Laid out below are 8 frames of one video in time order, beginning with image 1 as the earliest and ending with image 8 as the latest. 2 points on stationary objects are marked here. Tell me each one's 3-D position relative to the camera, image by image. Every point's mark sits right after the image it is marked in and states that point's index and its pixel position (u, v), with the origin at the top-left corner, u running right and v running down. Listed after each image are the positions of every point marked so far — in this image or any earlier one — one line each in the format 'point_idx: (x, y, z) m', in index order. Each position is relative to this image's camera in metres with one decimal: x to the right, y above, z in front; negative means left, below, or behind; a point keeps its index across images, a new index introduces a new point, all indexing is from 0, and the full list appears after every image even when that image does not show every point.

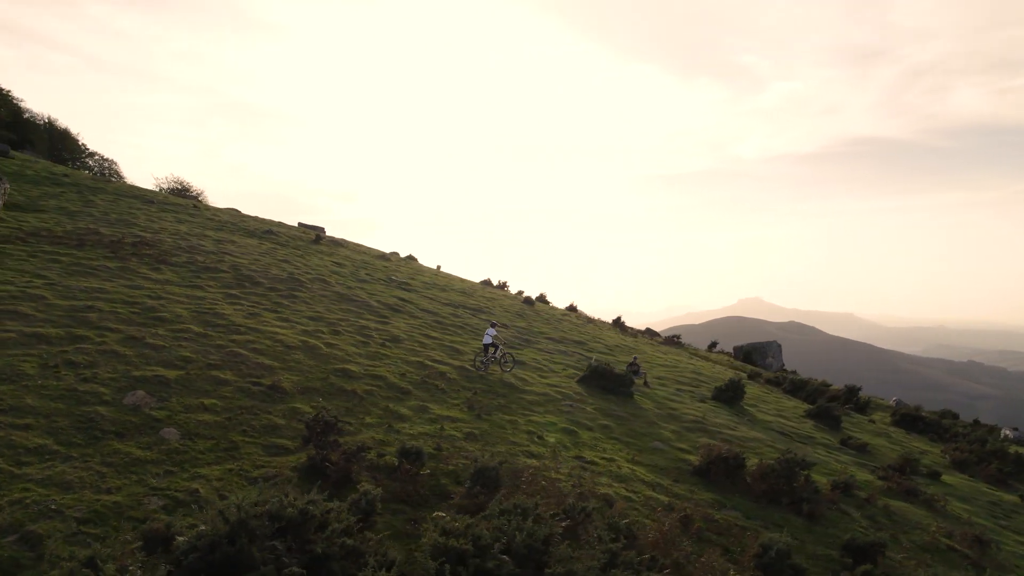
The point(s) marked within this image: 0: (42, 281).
0: (-12.9, +0.2, +17.8) m
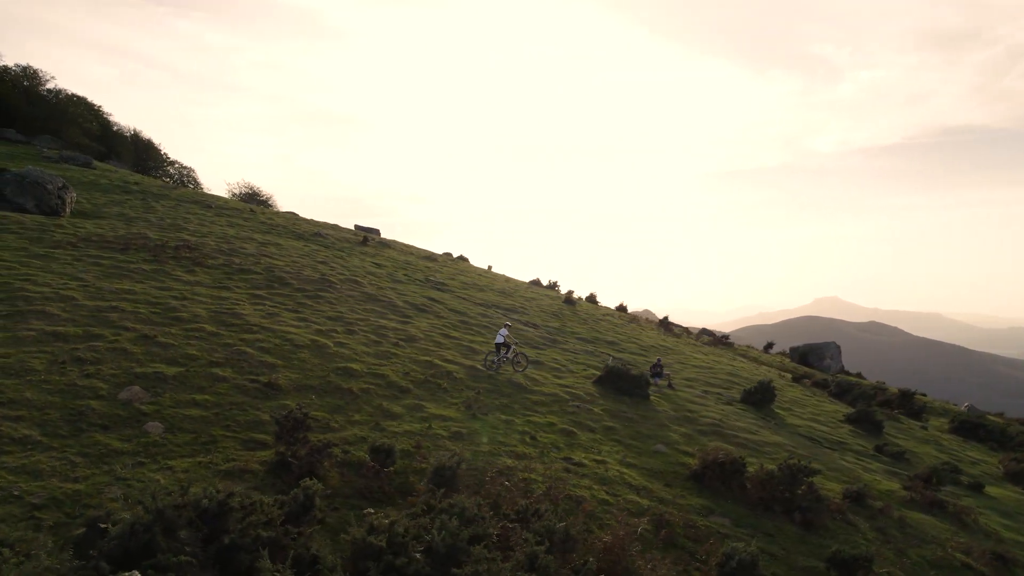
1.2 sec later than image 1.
0: (-12.8, +0.1, +19.1) m
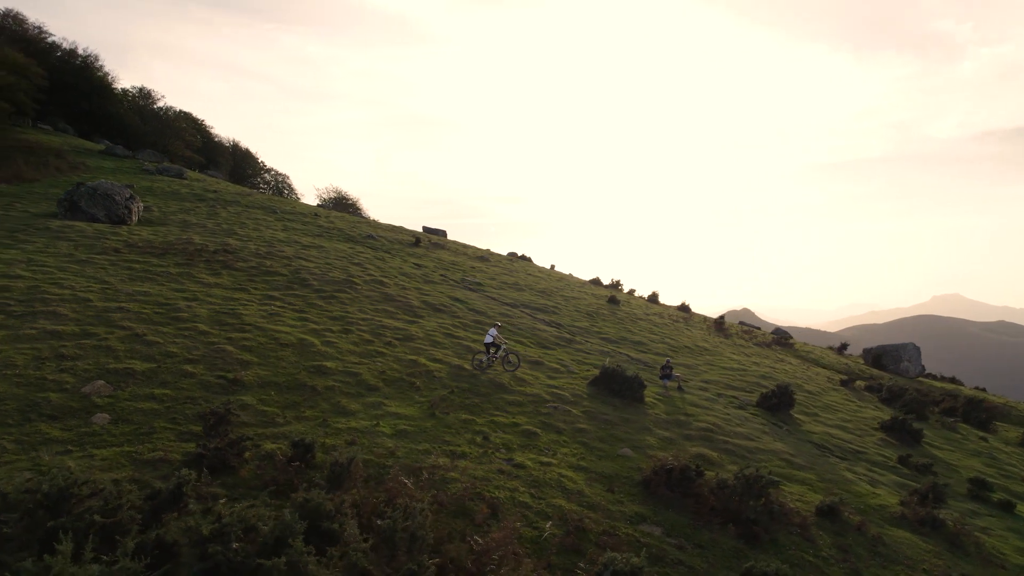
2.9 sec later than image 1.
0: (-13.3, +0.1, +20.9) m
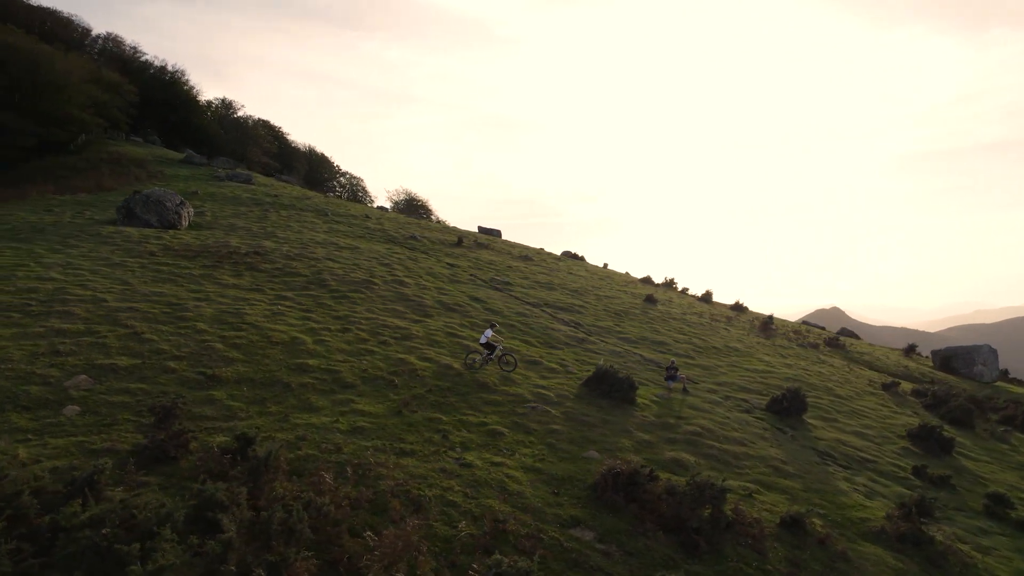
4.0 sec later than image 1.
0: (-13.6, 0.0, +22.5) m
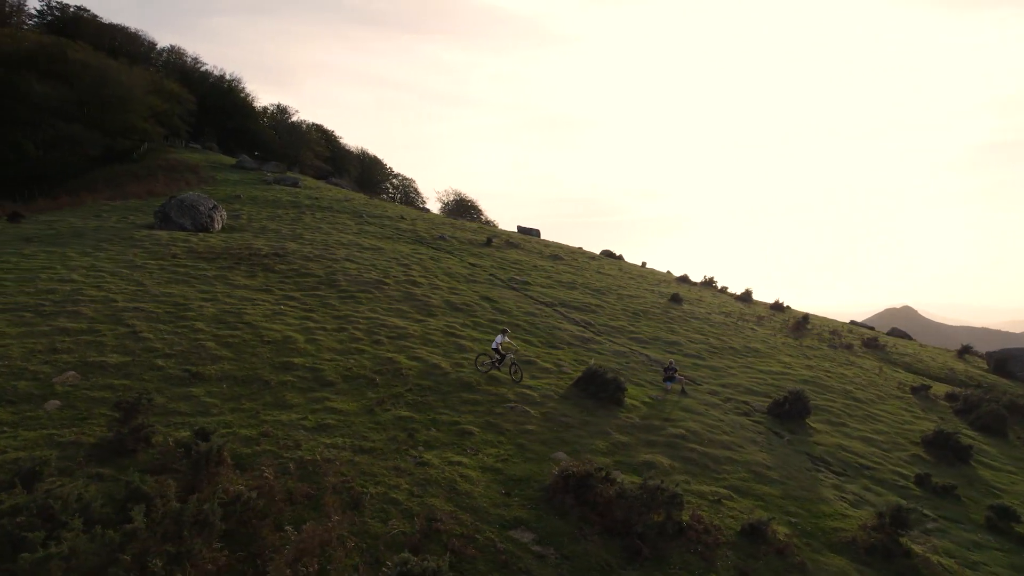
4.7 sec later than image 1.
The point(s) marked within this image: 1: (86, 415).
0: (-13.8, 0.0, +23.7) m
1: (-9.3, -2.8, +14.2) m
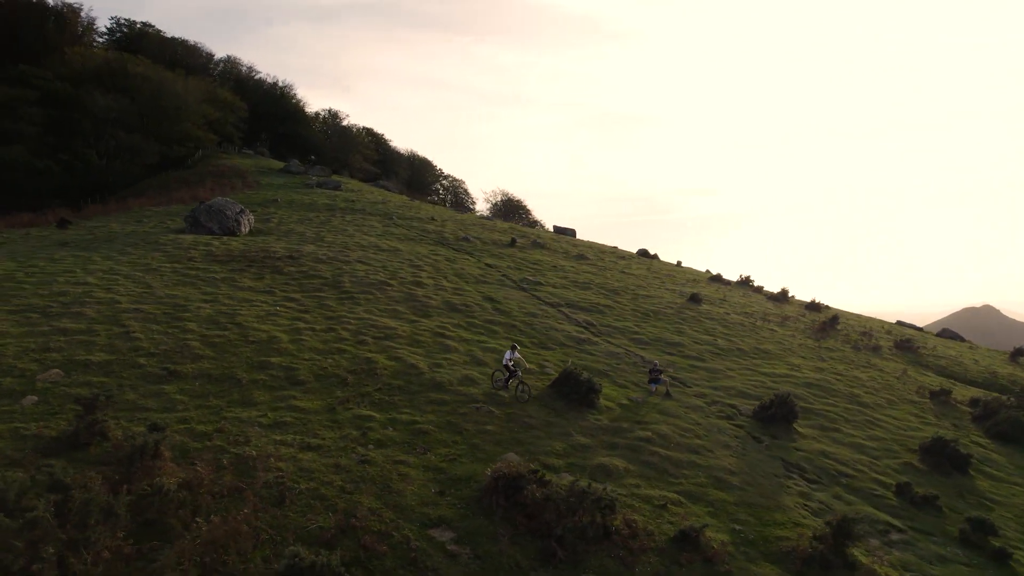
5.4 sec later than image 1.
0: (-14.4, -0.1, +25.1) m
1: (-10.7, -2.9, +15.2) m
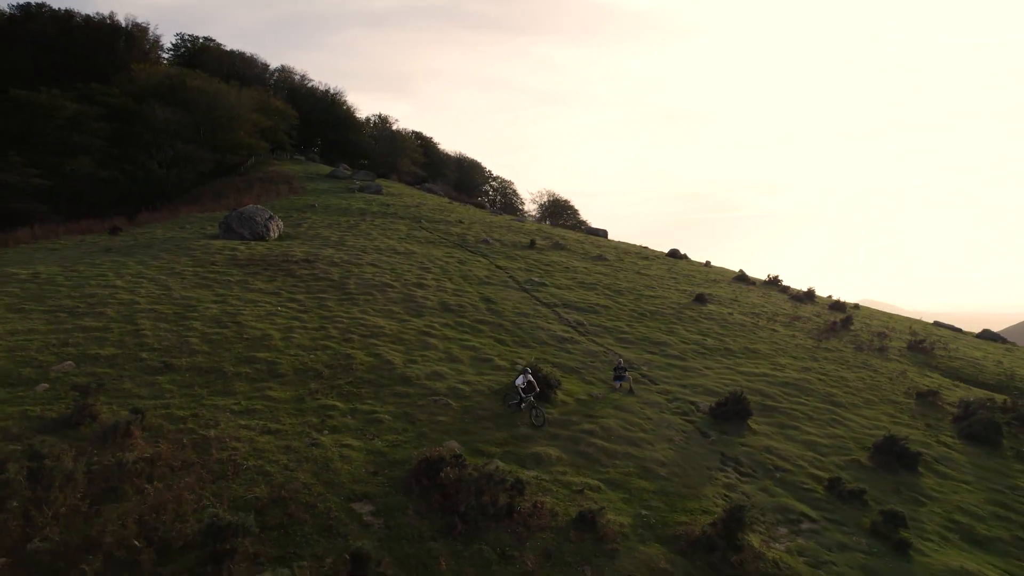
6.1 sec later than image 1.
0: (-15.2, -0.2, +28.0) m
1: (-12.4, -3.0, +17.8) m
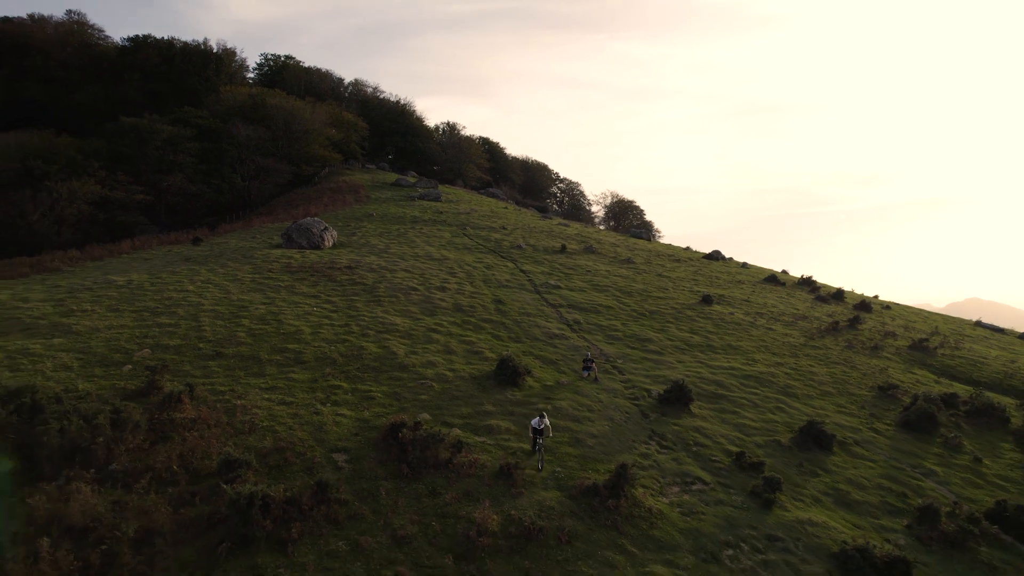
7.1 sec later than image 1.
0: (-15.3, -0.4, +34.3) m
1: (-13.8, -3.2, +23.9) m
